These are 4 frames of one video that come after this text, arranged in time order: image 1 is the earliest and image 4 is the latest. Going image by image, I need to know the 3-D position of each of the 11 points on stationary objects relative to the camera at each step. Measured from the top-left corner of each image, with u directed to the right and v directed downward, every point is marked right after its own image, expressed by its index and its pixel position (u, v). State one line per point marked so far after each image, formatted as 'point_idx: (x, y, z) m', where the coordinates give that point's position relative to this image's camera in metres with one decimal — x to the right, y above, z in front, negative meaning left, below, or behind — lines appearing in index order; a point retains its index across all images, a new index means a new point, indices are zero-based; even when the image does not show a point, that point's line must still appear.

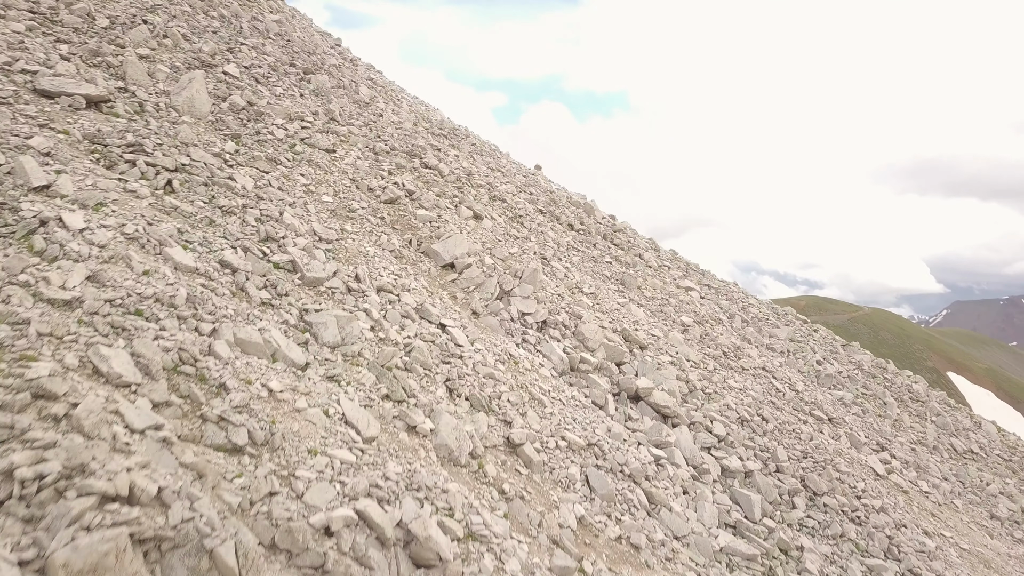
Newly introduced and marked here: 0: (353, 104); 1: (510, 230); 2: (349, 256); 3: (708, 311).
0: (-3.7, +4.3, +18.6) m
1: (0.0, +1.1, +15.6) m
2: (-2.2, +0.4, +11.1) m
3: (+4.7, -0.6, +19.4) m
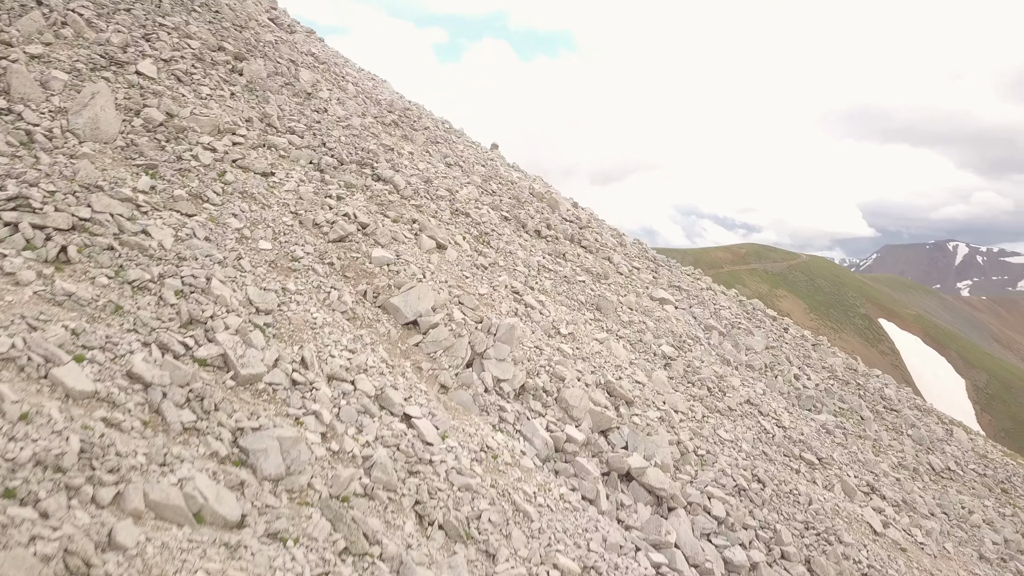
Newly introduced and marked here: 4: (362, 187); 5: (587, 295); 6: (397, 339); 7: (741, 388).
0: (-4.4, +3.9, +16.3) m
1: (-0.6, +0.5, +13.8) m
2: (-2.5, -0.5, +9.2) m
3: (+3.9, -0.9, +18.0) m
4: (-2.6, +1.7, +13.6) m
5: (+1.5, -0.1, +15.9) m
6: (-1.5, -0.7, +10.3) m
7: (+4.6, -2.0, +16.1) m
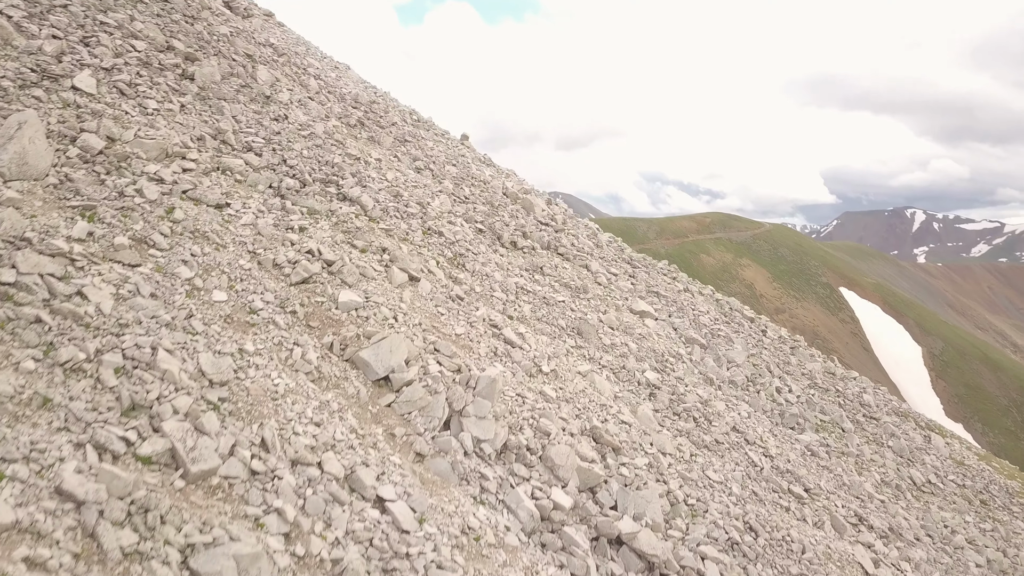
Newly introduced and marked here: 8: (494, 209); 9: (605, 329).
0: (-4.9, +3.4, +15.0) m
1: (-1.0, 0.0, +12.9) m
2: (-2.7, -1.2, +8.2) m
3: (+3.3, -1.2, +17.3) m
4: (-2.9, +1.2, +12.5) m
5: (+1.1, -0.5, +15.1) m
6: (-1.7, -1.3, +9.4) m
7: (+4.1, -2.4, +15.5) m
8: (-0.4, +1.9, +19.3) m
9: (+1.9, -0.8, +15.9) m
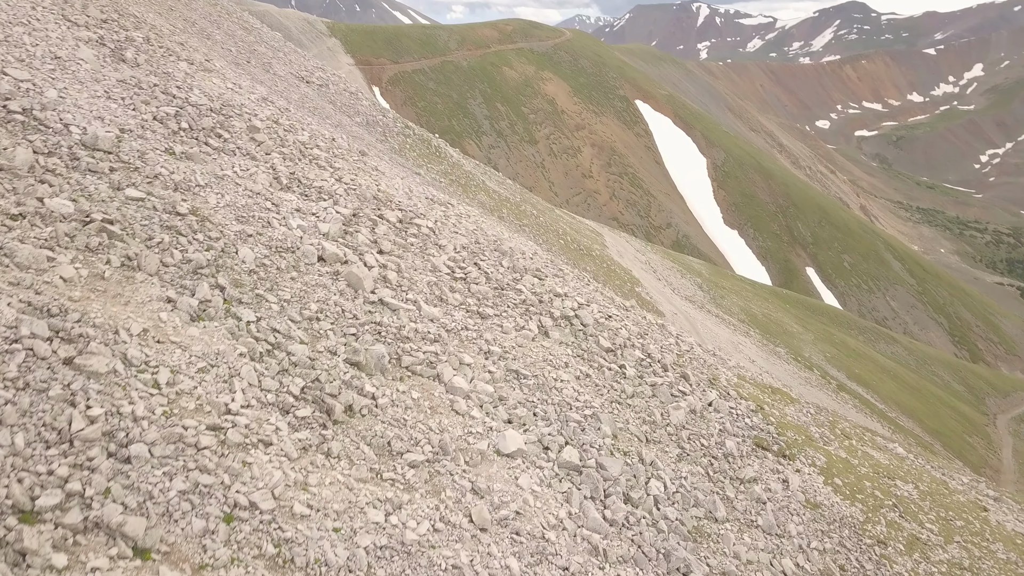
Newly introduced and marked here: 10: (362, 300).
0: (-6.9, -0.6, +9.1) m
1: (-2.5, -4.1, +8.9) m
2: (-3.0, -6.5, +4.4) m
3: (+0.6, -4.0, +14.4) m
4: (-4.3, -3.2, +7.8) m
5: (-1.1, -4.0, +11.6) m
6: (-2.4, -6.3, +5.8) m
7: (+1.8, -5.5, +13.1) m
8: (-3.6, -0.8, +14.6) m
9: (-0.5, -4.0, +12.6) m
10: (-3.1, -0.2, +16.6) m
